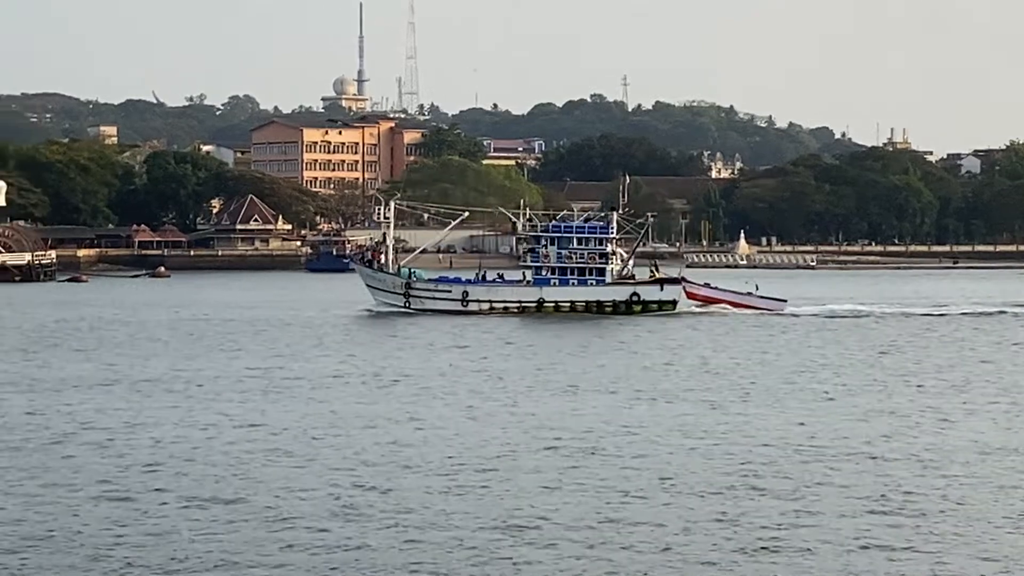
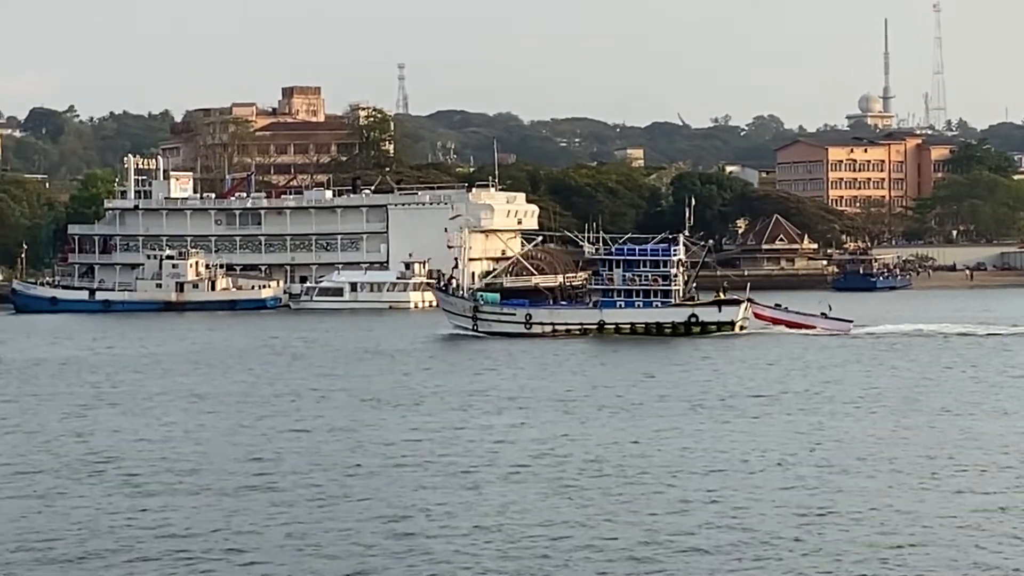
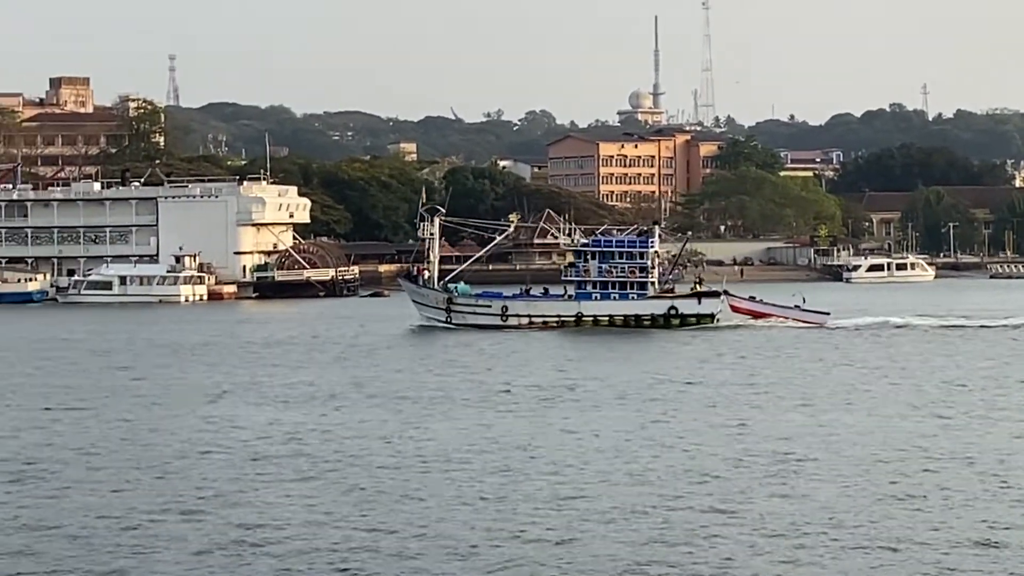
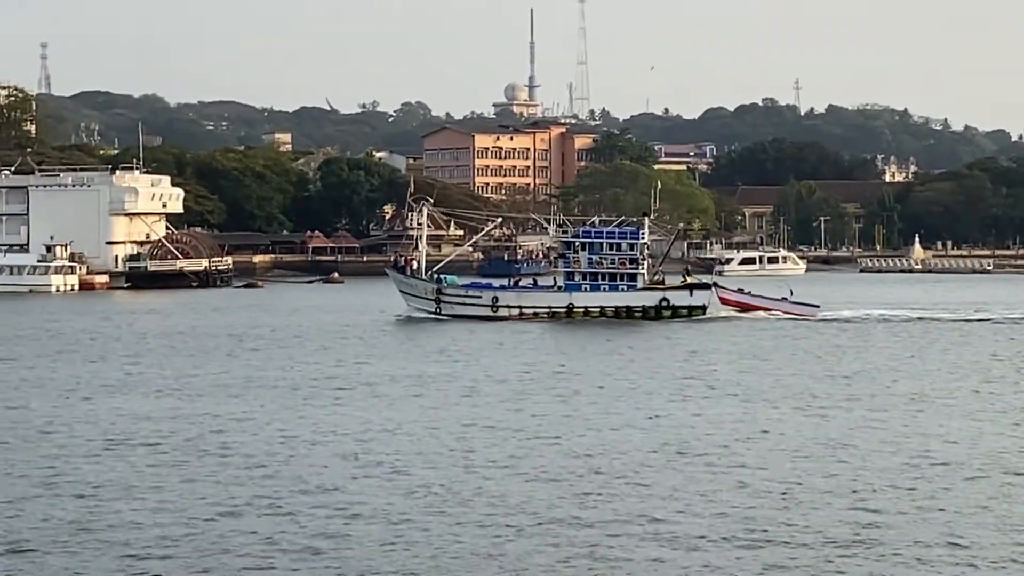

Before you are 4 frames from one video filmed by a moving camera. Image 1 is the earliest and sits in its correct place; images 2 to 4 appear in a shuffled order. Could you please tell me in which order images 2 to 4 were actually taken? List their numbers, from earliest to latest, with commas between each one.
4, 3, 2
